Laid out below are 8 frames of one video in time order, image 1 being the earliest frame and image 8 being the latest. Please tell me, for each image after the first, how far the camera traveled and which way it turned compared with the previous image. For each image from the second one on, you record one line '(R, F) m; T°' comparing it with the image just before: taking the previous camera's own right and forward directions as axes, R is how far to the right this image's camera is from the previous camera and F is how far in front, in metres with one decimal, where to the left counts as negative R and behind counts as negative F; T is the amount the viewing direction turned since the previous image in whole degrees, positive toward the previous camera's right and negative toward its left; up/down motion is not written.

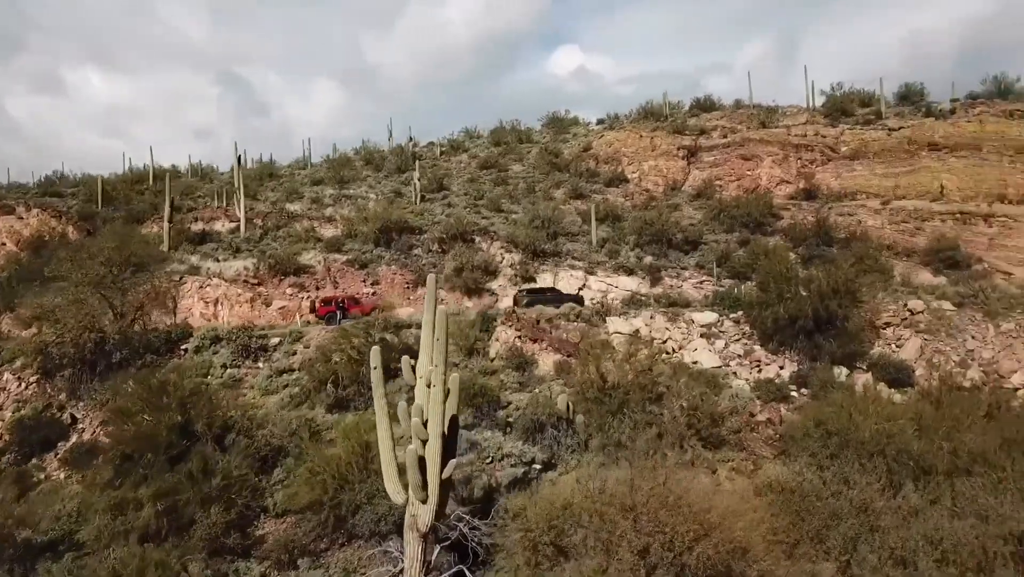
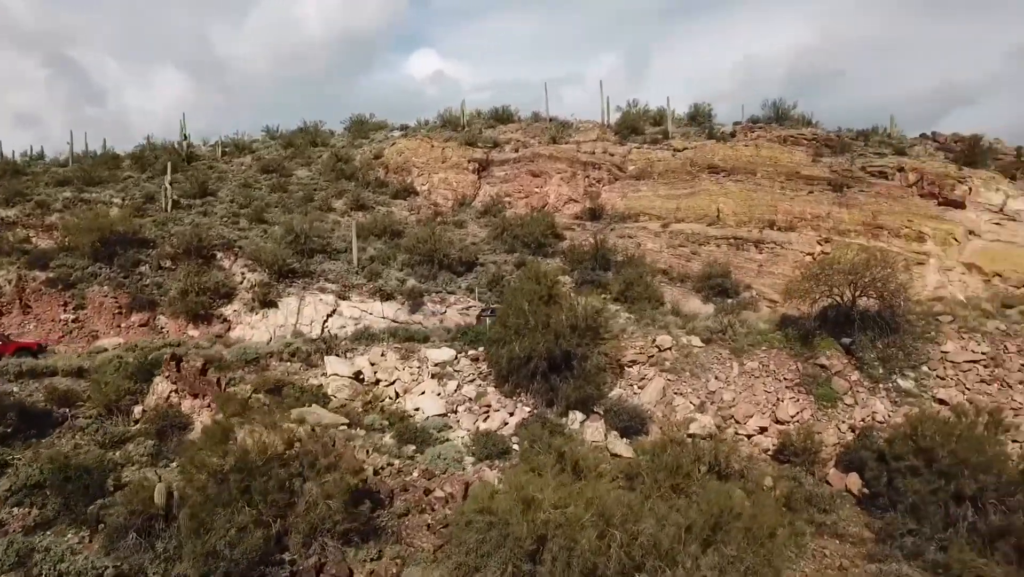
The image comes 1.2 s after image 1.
(+2.5, +1.7) m; +10°
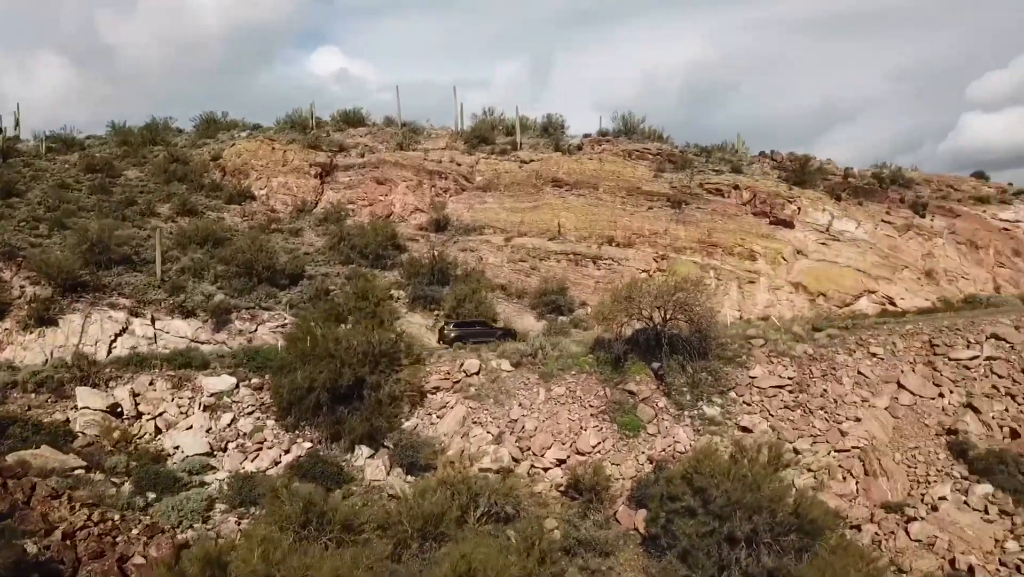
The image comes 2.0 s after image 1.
(+1.8, +0.8) m; +7°
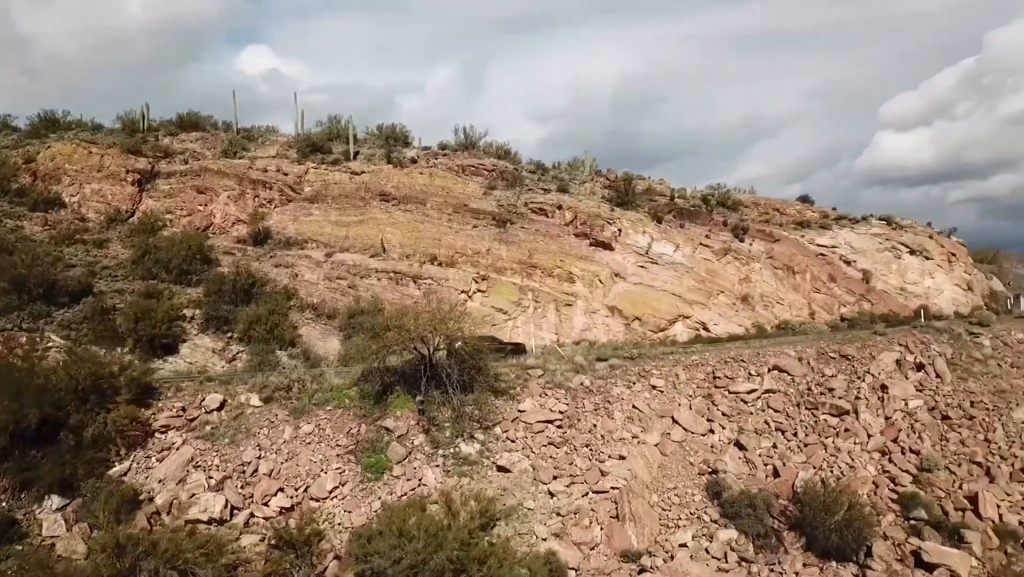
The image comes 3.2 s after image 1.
(+2.8, +0.8) m; +5°
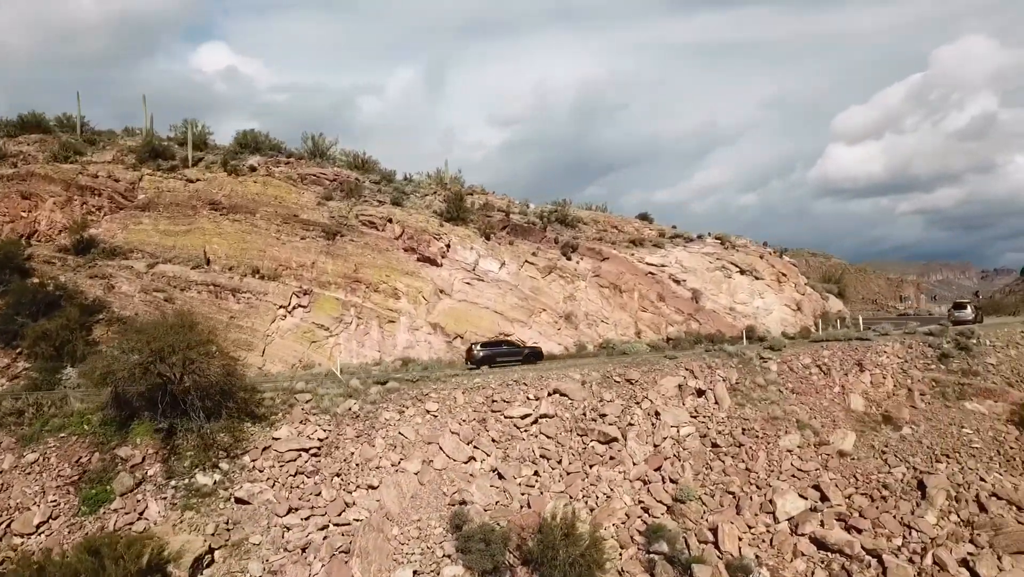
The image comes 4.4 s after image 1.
(+3.1, +0.4) m; +3°
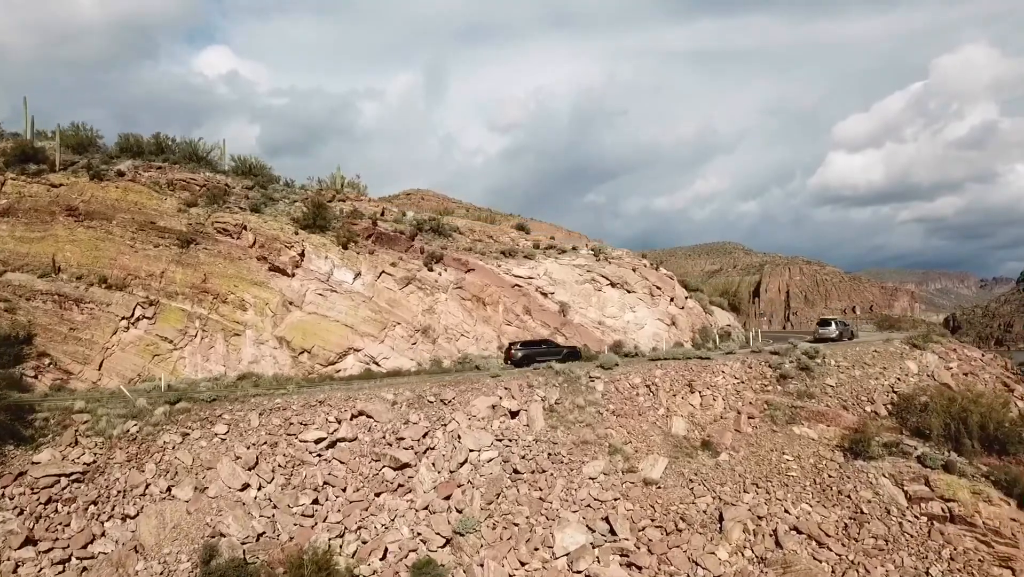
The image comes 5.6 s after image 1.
(+3.2, +0.8) m; 0°
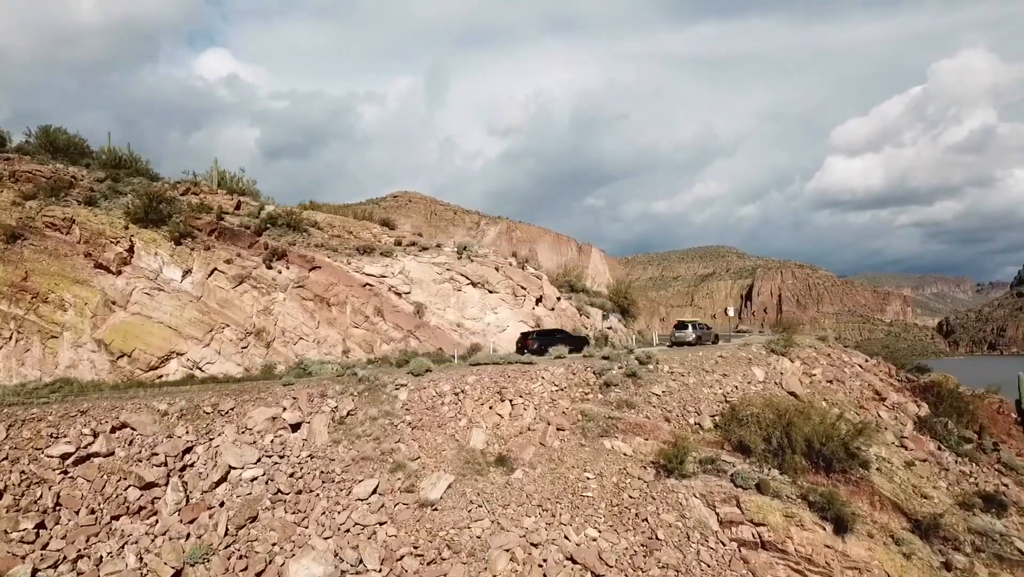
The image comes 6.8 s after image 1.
(+3.2, +1.3) m; 0°
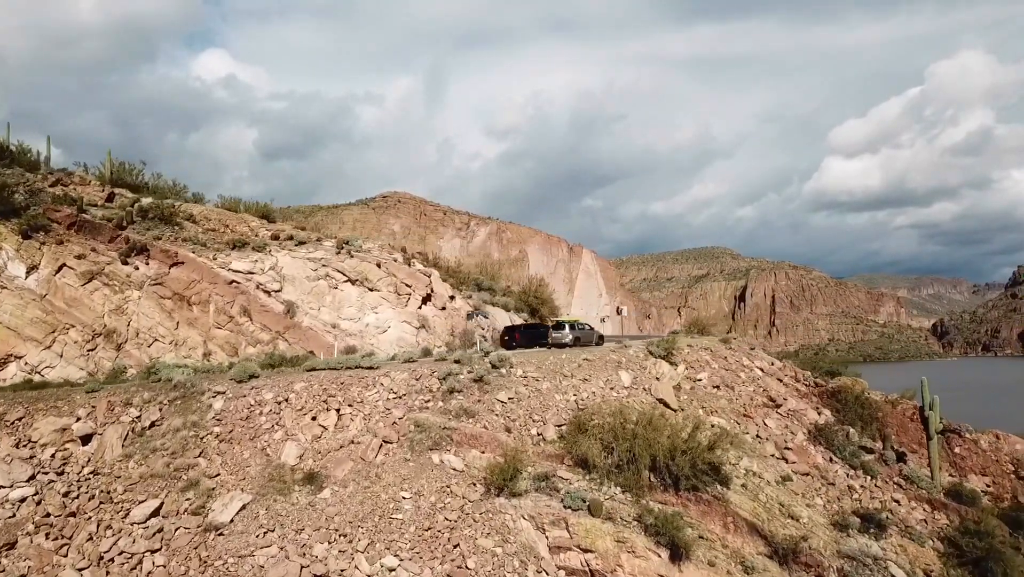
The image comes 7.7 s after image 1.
(+2.4, +1.2) m; 0°
